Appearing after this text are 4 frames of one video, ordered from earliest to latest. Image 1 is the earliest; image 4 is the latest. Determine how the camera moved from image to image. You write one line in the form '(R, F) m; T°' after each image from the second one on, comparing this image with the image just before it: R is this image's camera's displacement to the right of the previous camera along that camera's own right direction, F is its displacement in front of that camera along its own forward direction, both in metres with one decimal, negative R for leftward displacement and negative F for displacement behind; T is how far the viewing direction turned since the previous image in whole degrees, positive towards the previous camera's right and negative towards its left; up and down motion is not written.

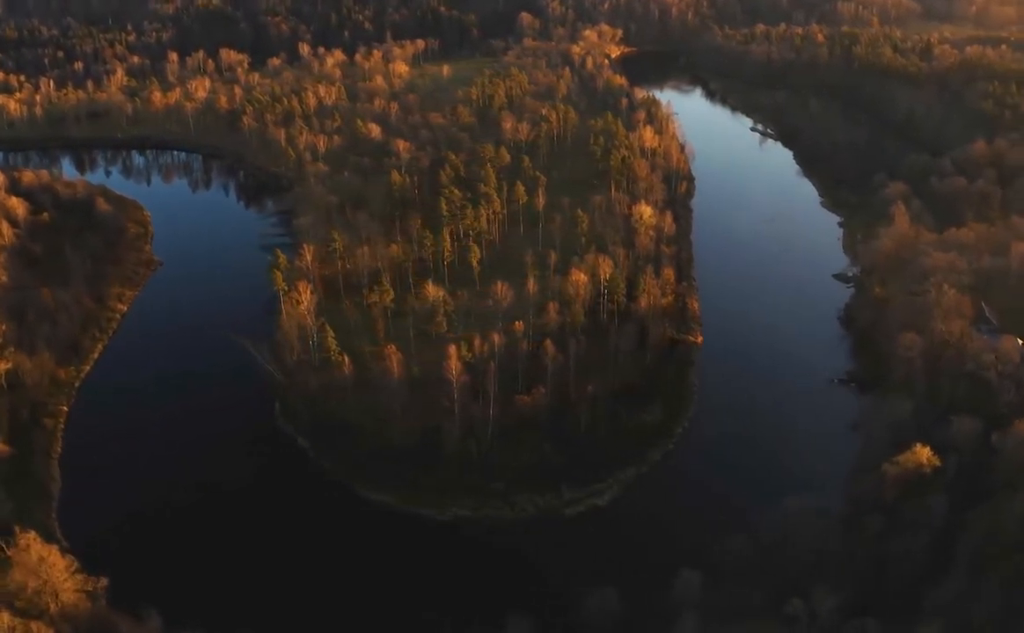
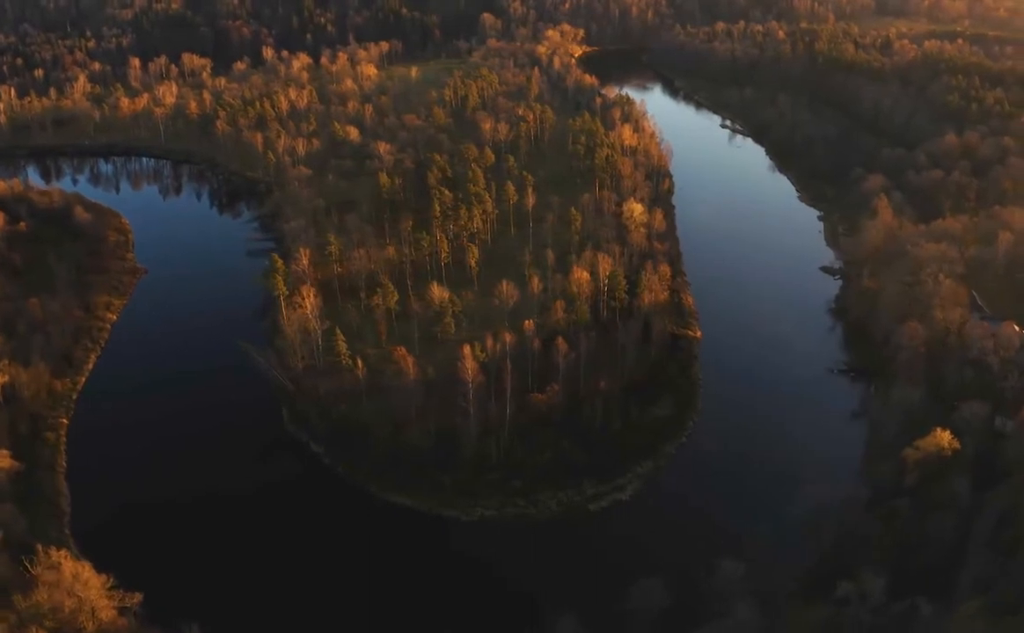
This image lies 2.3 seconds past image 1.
(-1.1, +0.1) m; +2°
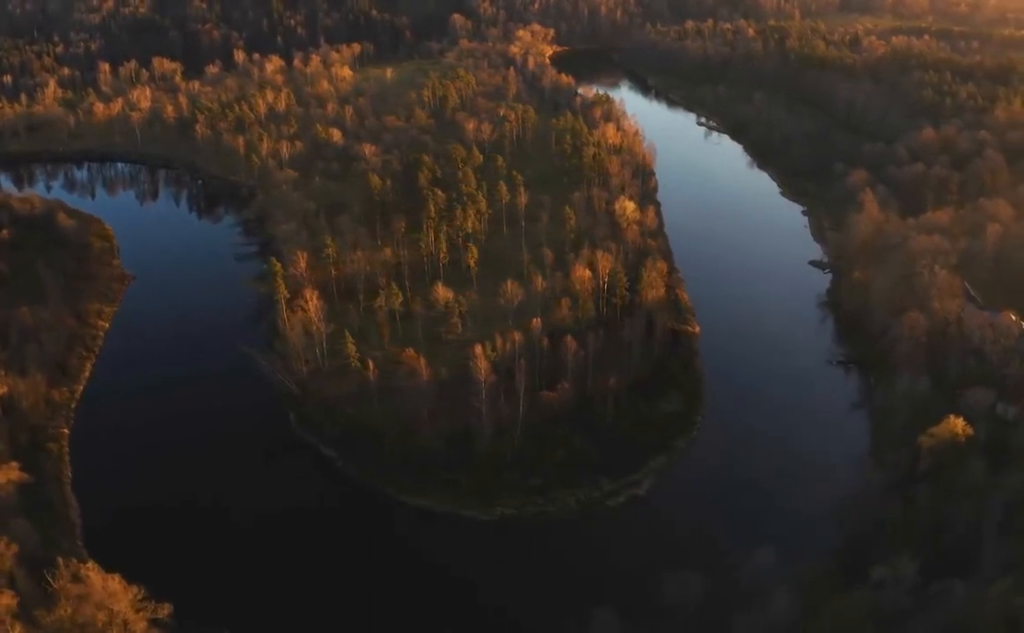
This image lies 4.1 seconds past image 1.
(-0.9, 0.0) m; +2°
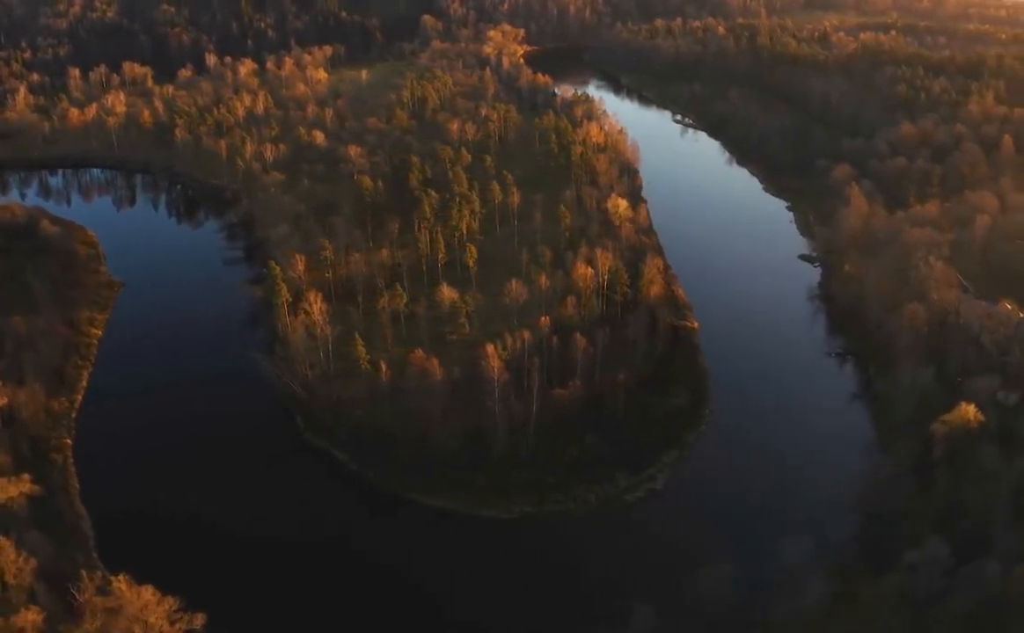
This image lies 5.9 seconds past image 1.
(-0.9, 0.0) m; +2°
